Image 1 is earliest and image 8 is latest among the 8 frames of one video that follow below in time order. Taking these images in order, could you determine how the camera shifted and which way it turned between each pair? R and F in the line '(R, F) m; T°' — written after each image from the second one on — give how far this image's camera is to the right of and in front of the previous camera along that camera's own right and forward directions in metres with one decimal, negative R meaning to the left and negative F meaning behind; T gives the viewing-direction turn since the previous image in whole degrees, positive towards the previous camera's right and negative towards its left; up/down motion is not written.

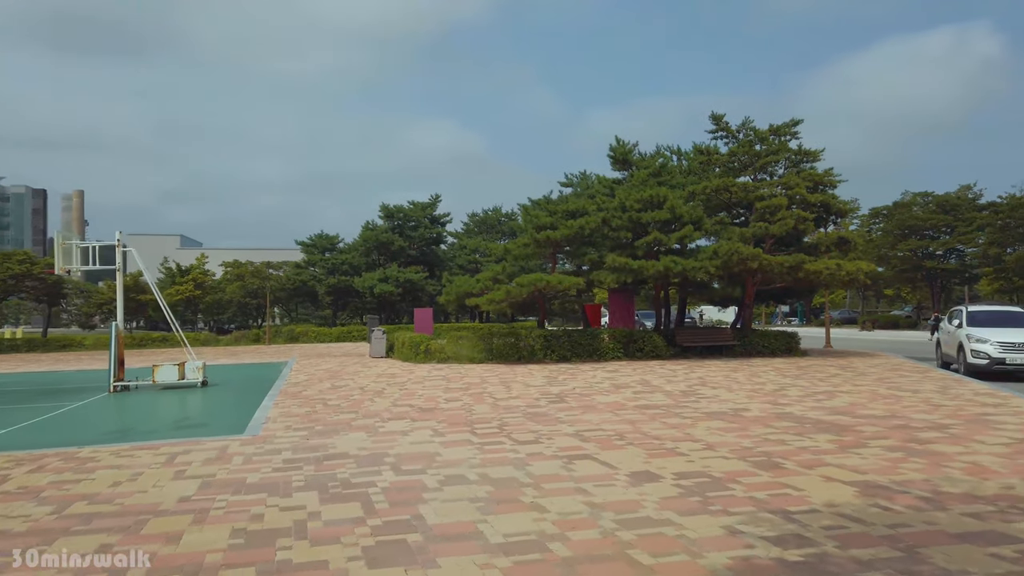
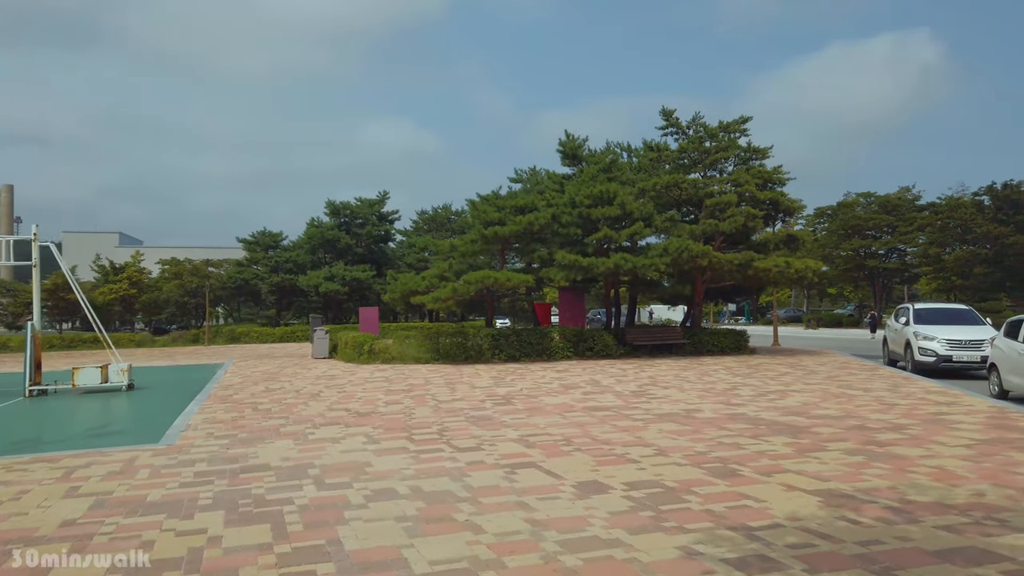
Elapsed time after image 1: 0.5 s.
(+0.1, +0.7) m; +4°
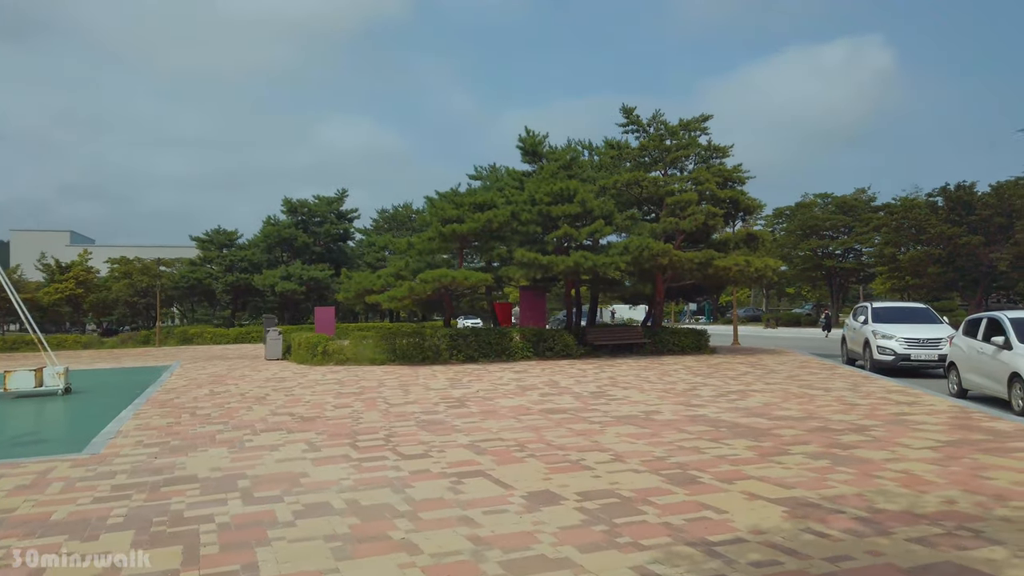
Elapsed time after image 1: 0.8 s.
(+0.1, +0.5) m; +3°
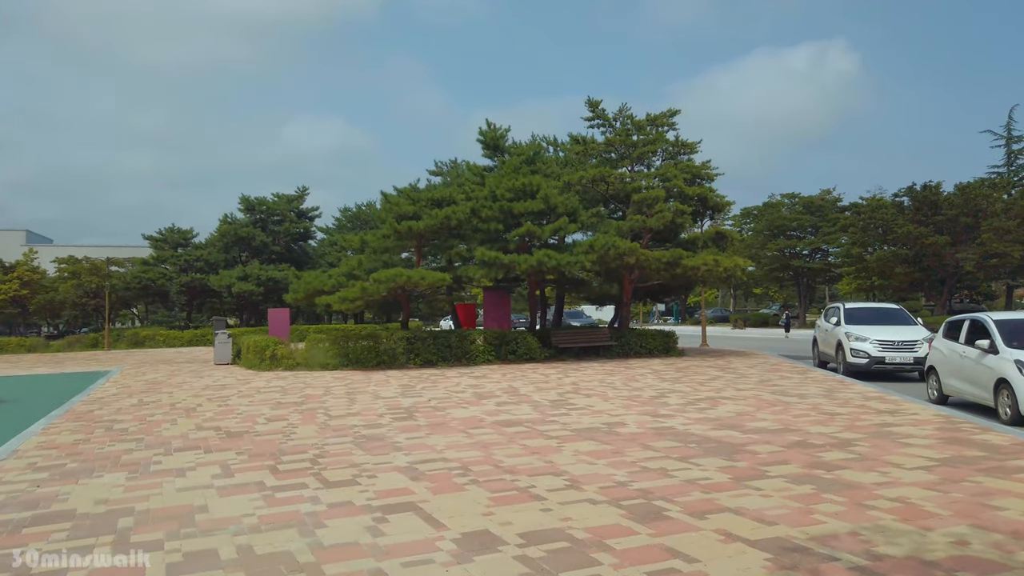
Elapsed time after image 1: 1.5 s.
(+0.3, +1.0) m; +2°
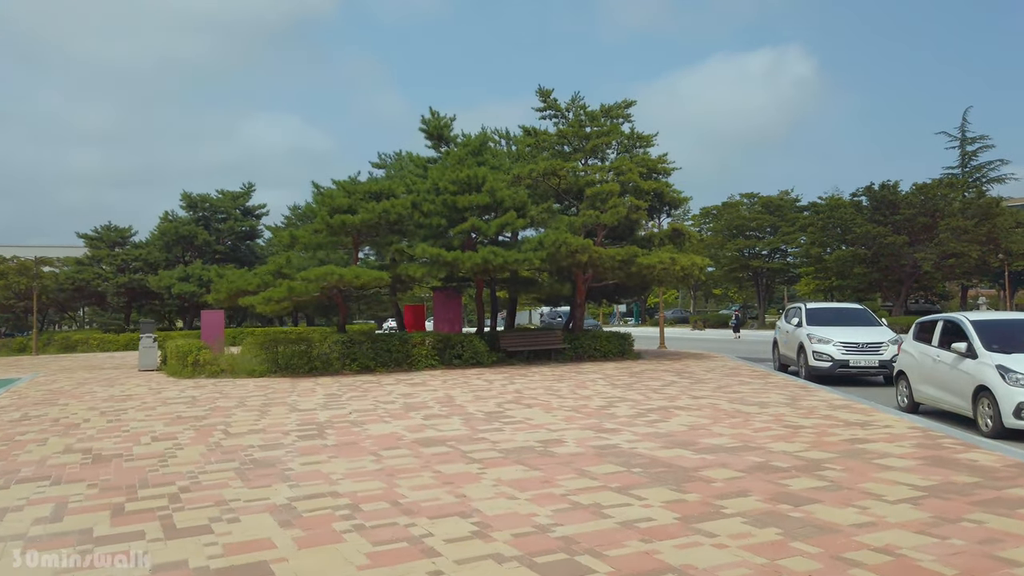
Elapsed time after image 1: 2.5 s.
(+0.5, +1.3) m; +3°
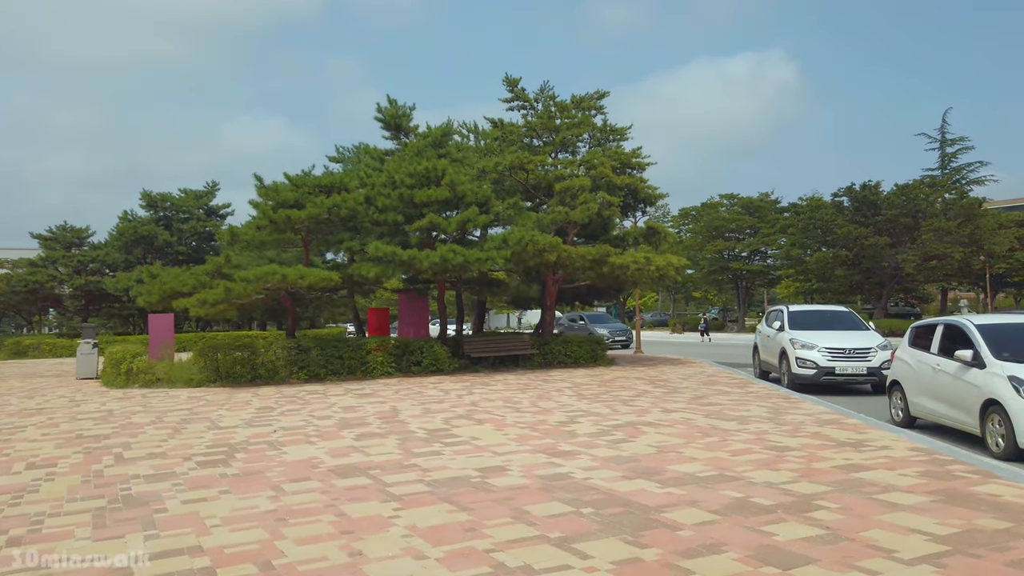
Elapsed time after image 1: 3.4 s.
(+0.5, +1.3) m; +1°
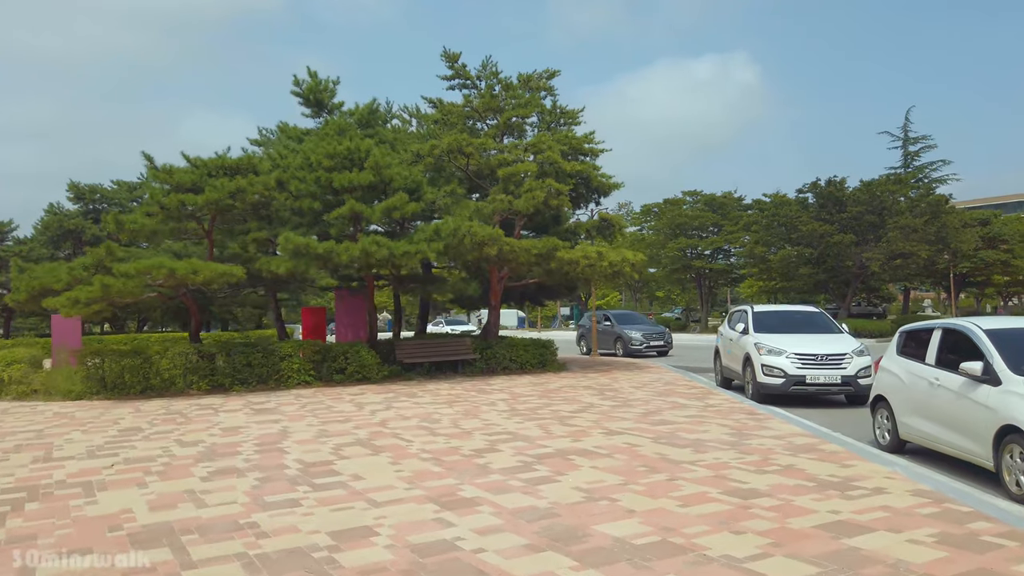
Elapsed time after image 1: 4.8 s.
(+0.7, +2.0) m; +2°
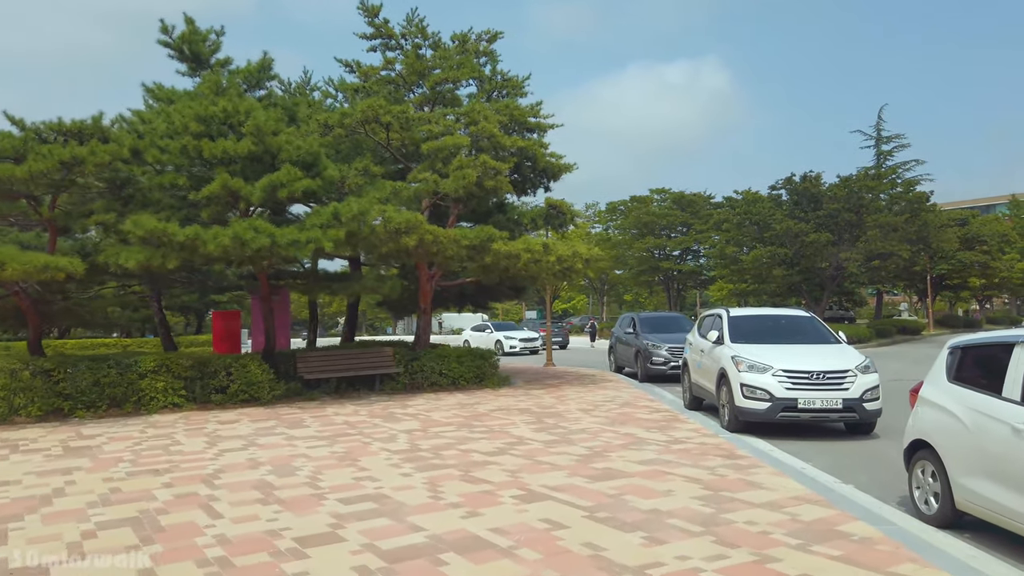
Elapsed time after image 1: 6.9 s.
(+0.8, +3.0) m; +2°
